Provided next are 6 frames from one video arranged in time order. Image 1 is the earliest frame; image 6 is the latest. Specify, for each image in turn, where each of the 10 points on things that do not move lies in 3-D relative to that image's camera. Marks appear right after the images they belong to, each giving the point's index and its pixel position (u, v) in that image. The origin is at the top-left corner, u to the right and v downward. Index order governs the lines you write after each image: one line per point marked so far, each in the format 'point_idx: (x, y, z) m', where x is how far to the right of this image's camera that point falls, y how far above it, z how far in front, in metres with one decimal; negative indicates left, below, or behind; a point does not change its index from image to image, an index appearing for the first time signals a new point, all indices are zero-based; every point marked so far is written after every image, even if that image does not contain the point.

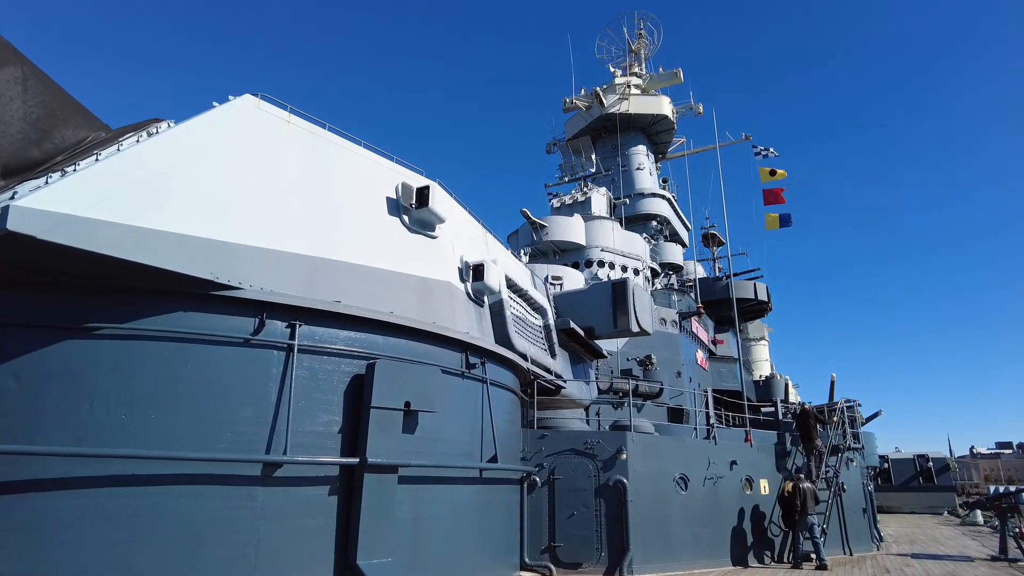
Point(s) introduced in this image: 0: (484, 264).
0: (-0.4, +0.3, +8.5) m
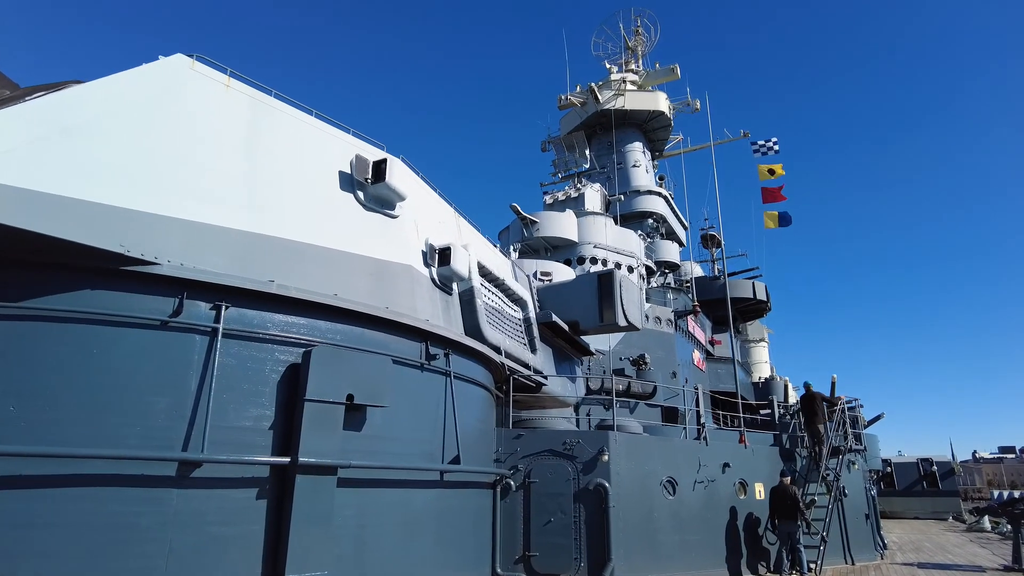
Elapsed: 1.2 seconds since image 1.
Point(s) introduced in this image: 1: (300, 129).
0: (-0.8, +0.5, +7.8) m
1: (-2.3, +1.7, +6.7) m
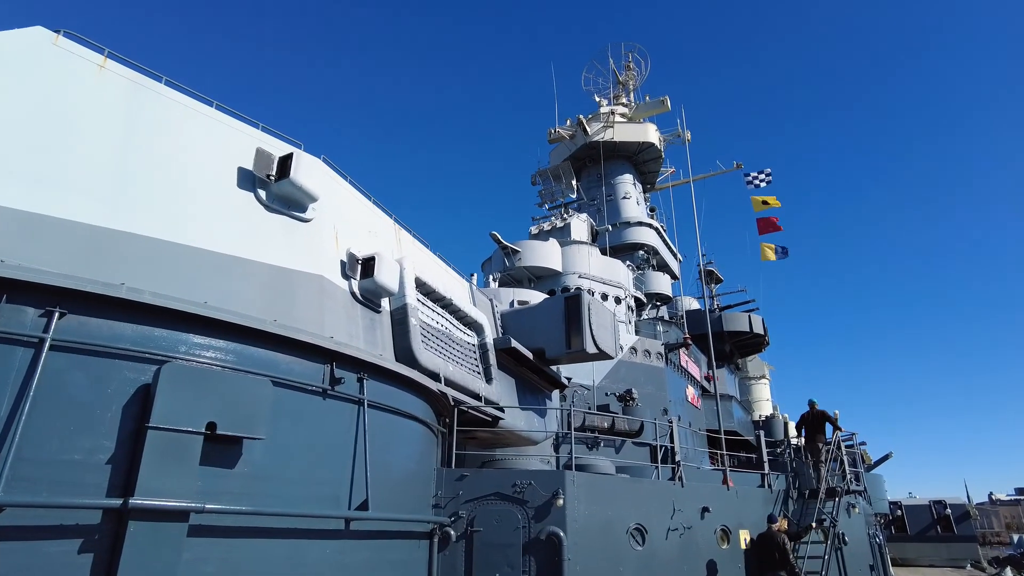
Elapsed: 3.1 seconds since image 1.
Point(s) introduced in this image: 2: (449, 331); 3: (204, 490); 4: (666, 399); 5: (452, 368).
0: (-1.5, +0.3, +6.8) m
1: (-3.1, +1.6, +5.8) m
2: (-0.9, -0.6, +8.3) m
3: (-2.3, -1.5, +4.6) m
4: (+4.8, -3.4, +19.1) m
5: (-0.8, -1.0, +7.9) m
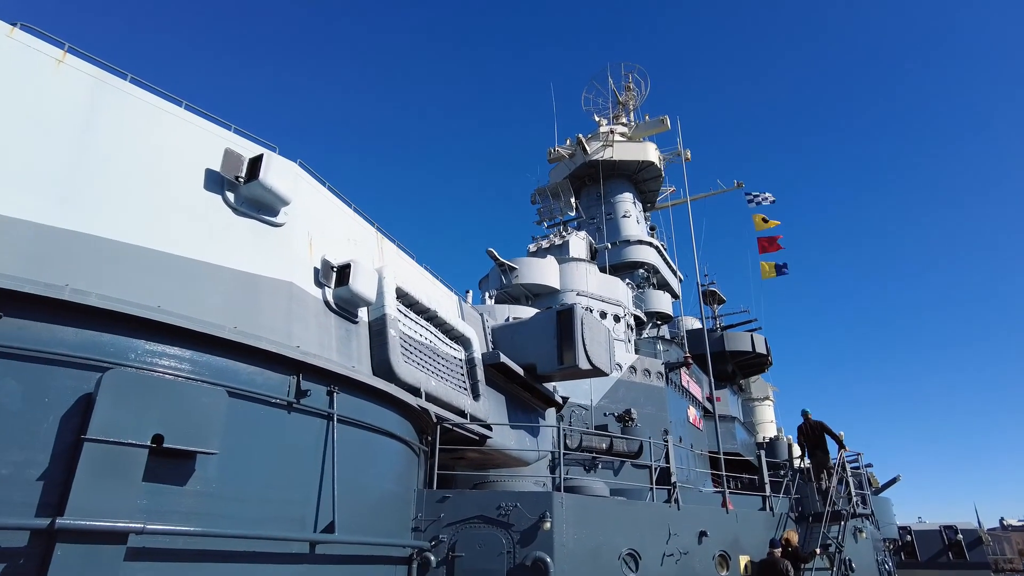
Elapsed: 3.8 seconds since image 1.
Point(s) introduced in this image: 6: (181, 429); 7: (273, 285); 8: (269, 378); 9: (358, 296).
0: (-1.7, +0.3, +6.5) m
1: (-3.2, +1.5, +5.6) m
2: (-1.0, -0.7, +8.0) m
3: (-2.5, -1.5, +4.2) m
4: (+4.6, -4.0, +18.6) m
5: (-1.0, -1.2, +7.6) m
6: (-2.3, -1.0, +4.4) m
7: (-2.2, 0.0, +5.7) m
8: (-2.0, -0.8, +5.2) m
9: (-1.6, -0.1, +6.4) m
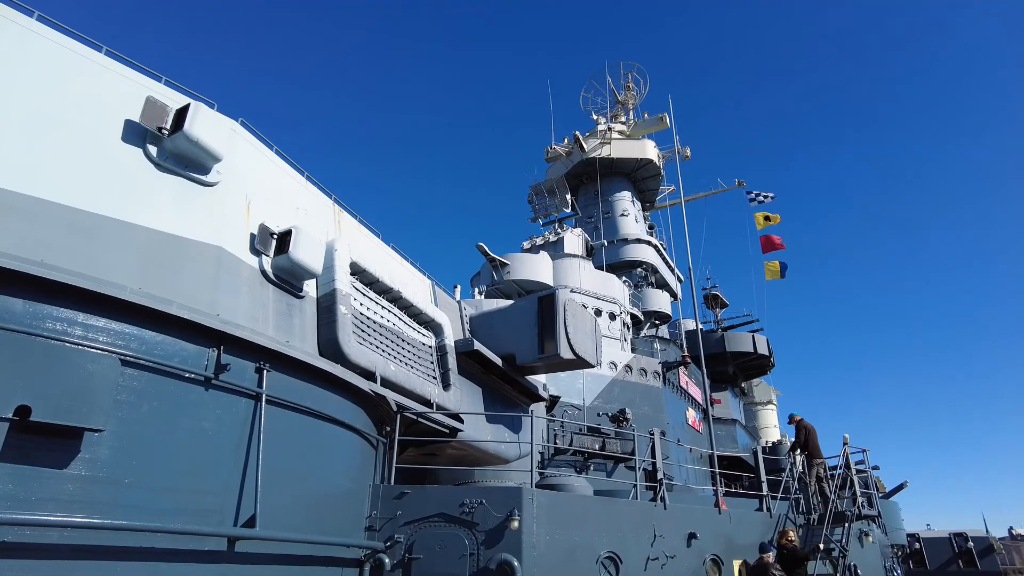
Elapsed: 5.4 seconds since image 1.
0: (-2.0, +0.5, +5.9) m
1: (-3.6, +1.8, +5.0) m
2: (-1.4, -0.5, +7.3) m
3: (-2.9, -1.2, +3.5) m
4: (+4.3, -3.8, +17.9) m
5: (-1.3, -0.9, +6.9) m
6: (-2.7, -0.7, +3.7) m
7: (-2.6, +0.3, +5.1) m
8: (-2.4, -0.5, +4.5) m
9: (-2.0, +0.2, +5.8) m
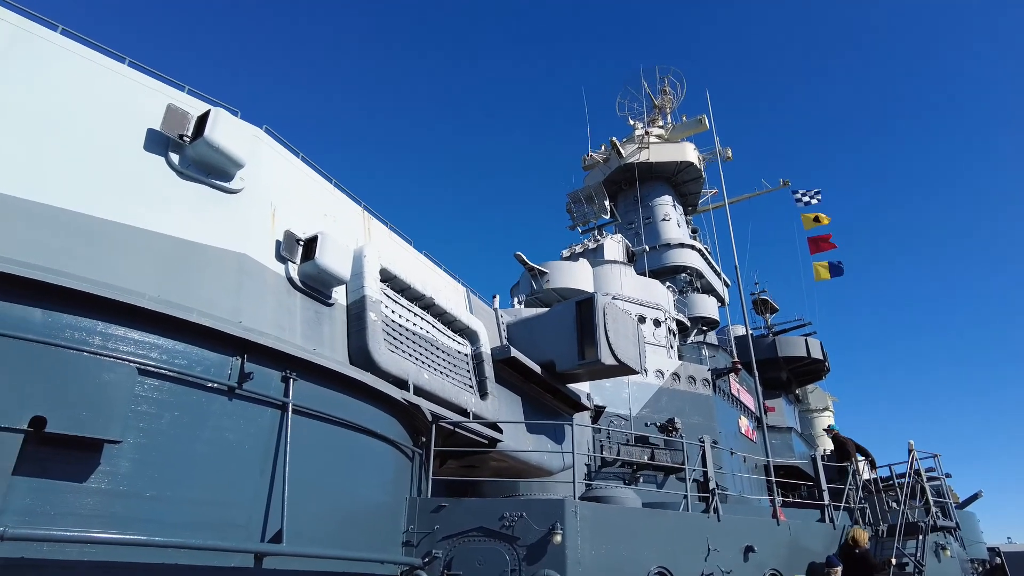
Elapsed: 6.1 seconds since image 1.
0: (-1.8, +0.5, +5.7) m
1: (-3.4, +1.7, +5.0) m
2: (-1.0, -0.5, +7.1) m
3: (-2.7, -1.2, +3.4) m
4: (+5.6, -3.9, +17.2) m
5: (-0.9, -1.0, +6.7) m
6: (-2.5, -0.7, +3.6) m
7: (-2.3, +0.2, +5.0) m
8: (-2.2, -0.5, +4.4) m
9: (-1.7, +0.1, +5.6) m
